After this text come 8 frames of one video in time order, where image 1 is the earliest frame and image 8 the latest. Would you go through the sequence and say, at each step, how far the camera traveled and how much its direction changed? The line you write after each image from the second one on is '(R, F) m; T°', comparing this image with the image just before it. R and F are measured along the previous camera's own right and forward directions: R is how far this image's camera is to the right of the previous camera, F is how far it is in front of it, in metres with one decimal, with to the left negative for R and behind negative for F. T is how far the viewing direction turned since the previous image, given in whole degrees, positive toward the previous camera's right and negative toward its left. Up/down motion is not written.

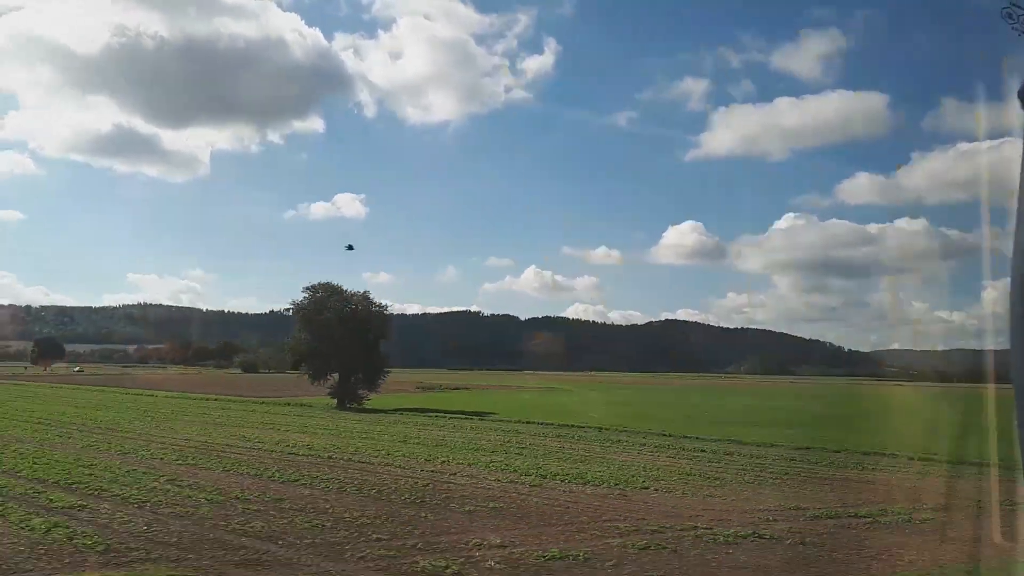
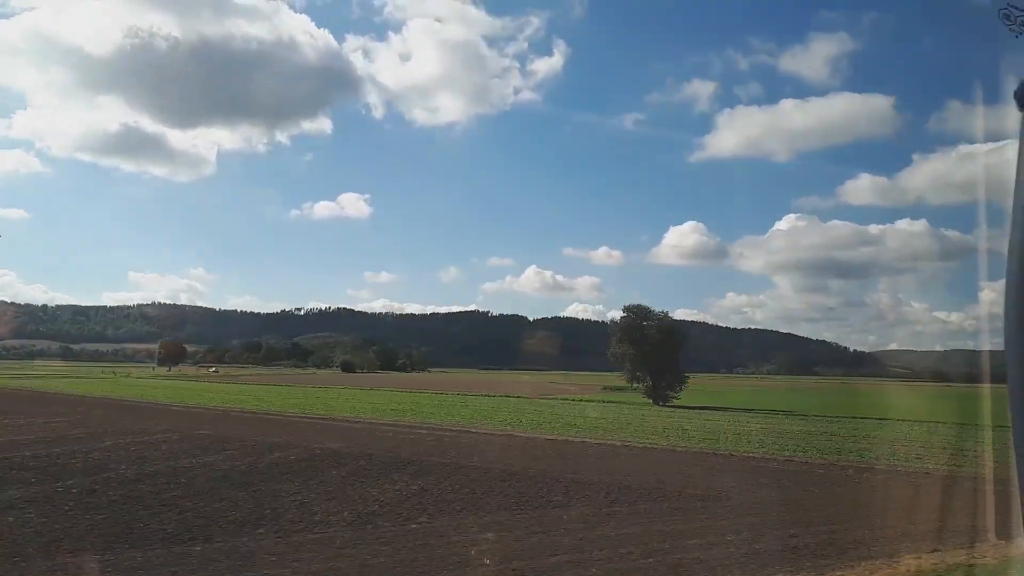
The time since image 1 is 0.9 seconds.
(-1.5, -2.5) m; 0°
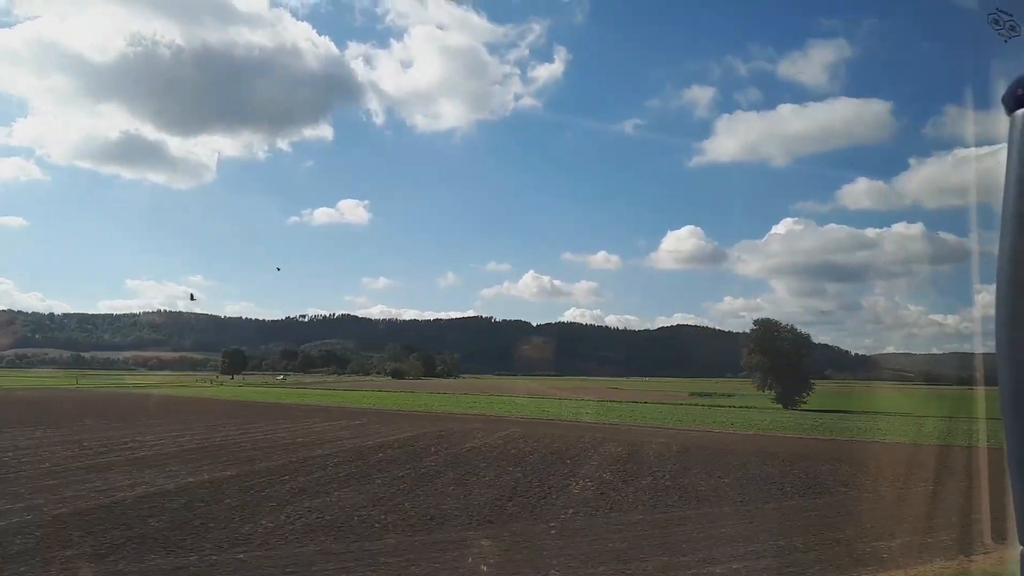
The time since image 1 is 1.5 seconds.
(-1.1, -1.2) m; 0°
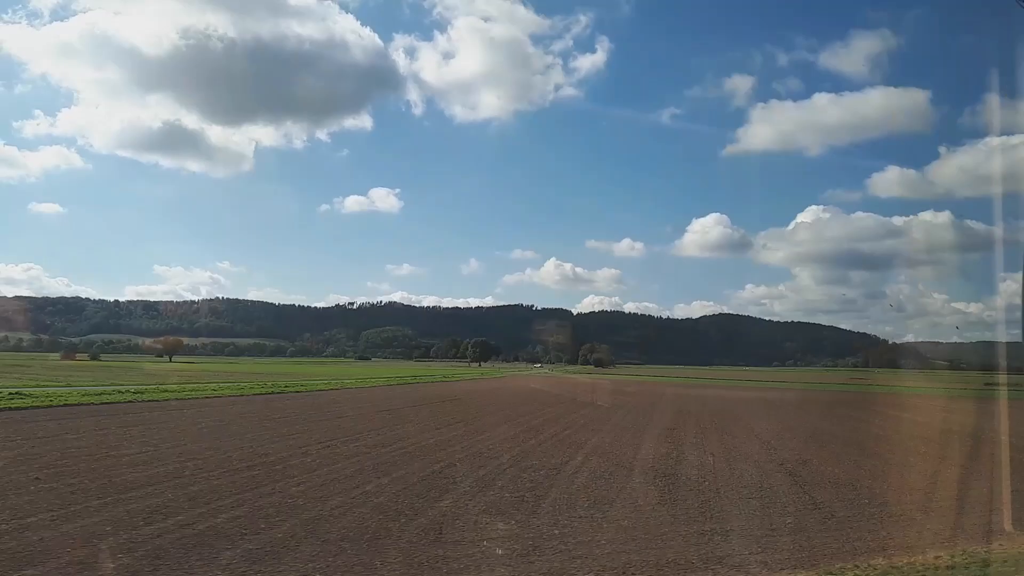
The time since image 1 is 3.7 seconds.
(-5.0, -3.2) m; -2°
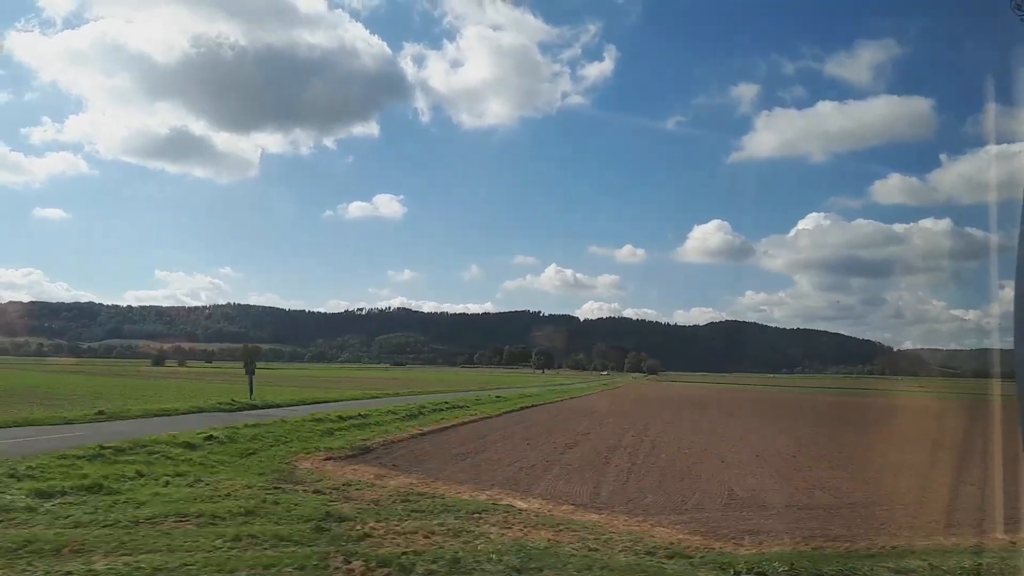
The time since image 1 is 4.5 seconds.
(-1.8, -1.0) m; 0°
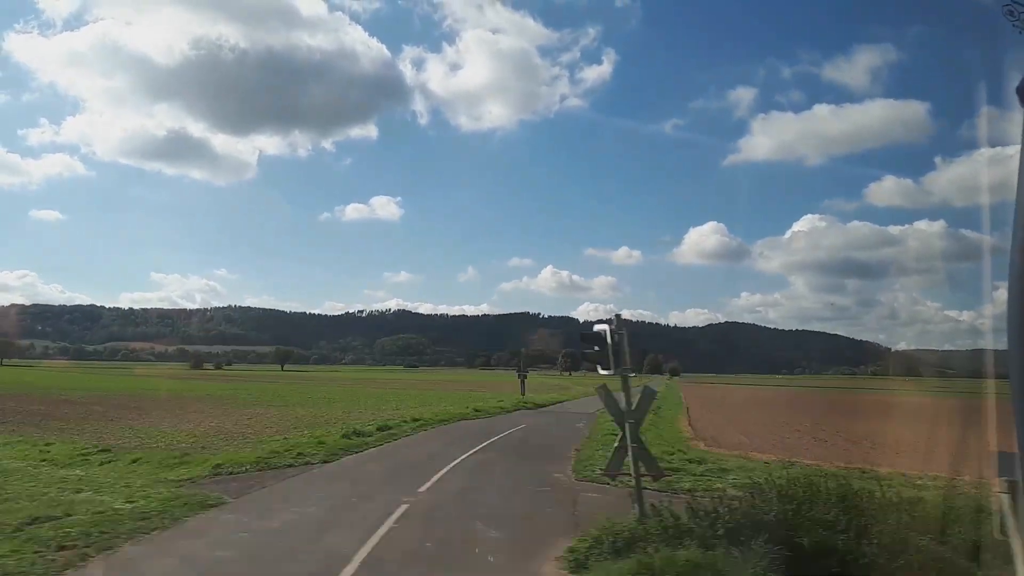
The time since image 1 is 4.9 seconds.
(-0.9, -0.6) m; 0°
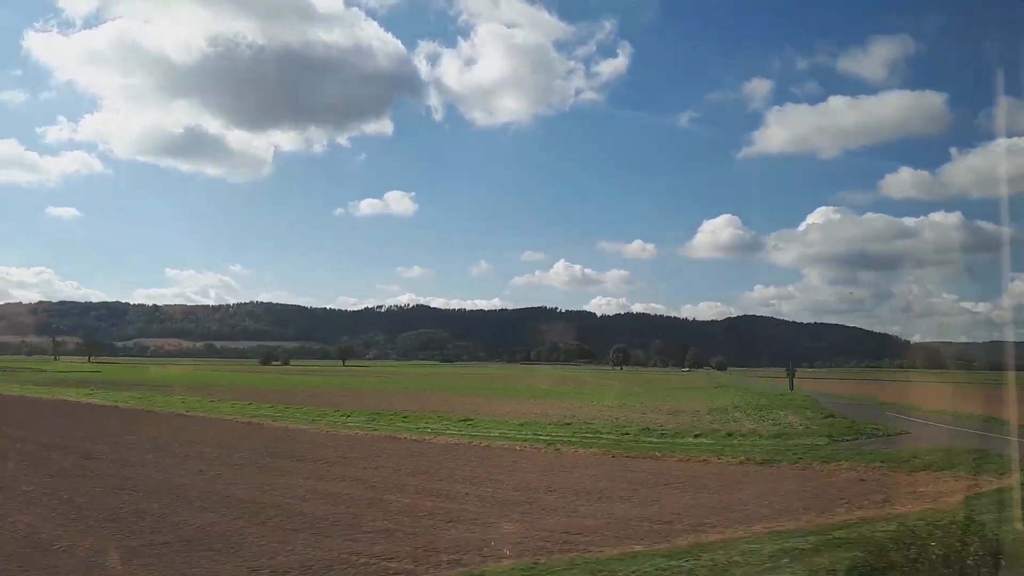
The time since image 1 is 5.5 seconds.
(-1.3, -0.6) m; -1°
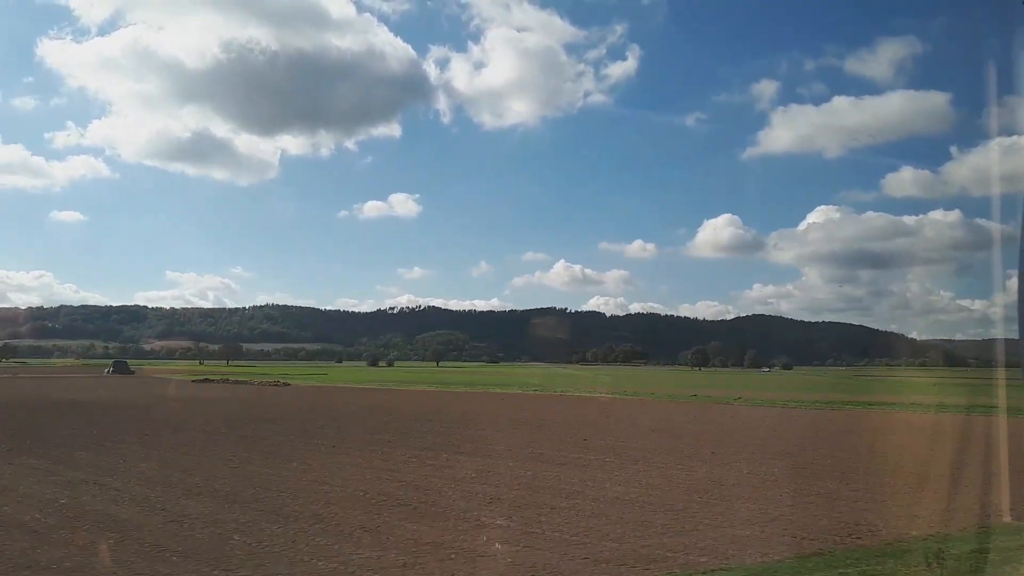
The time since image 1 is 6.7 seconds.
(-2.8, -1.6) m; 0°
